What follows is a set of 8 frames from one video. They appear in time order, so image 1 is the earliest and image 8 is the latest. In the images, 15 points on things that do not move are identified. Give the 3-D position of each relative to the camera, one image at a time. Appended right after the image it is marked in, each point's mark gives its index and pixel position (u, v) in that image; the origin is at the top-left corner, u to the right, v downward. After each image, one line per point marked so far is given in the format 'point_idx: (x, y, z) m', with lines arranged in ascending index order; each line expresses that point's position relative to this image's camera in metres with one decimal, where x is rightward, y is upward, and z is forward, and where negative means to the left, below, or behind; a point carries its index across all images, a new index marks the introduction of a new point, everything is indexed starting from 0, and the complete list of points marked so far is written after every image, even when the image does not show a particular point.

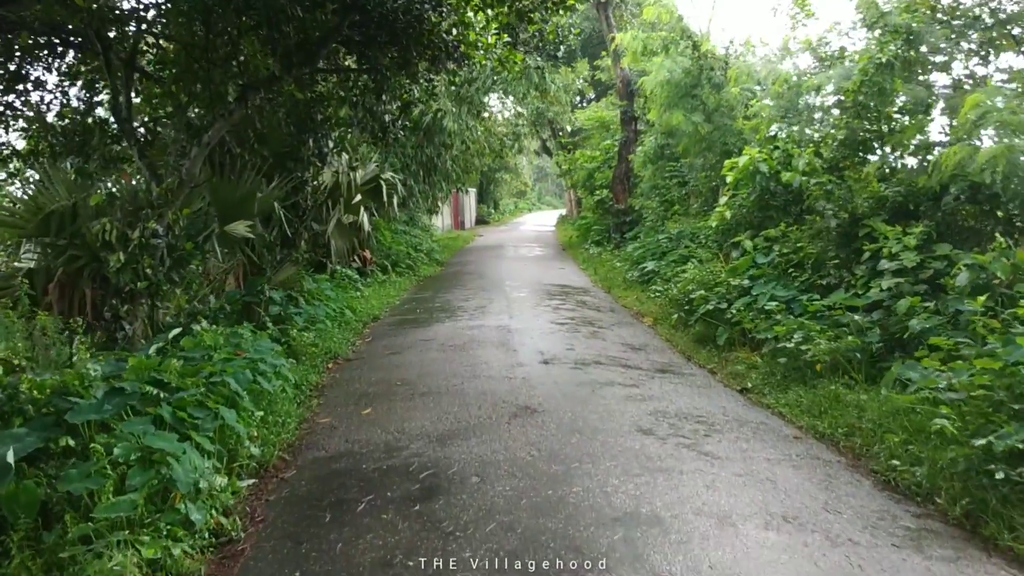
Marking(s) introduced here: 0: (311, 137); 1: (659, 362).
0: (-2.0, +1.5, +9.4) m
1: (+1.0, -0.5, +6.8) m
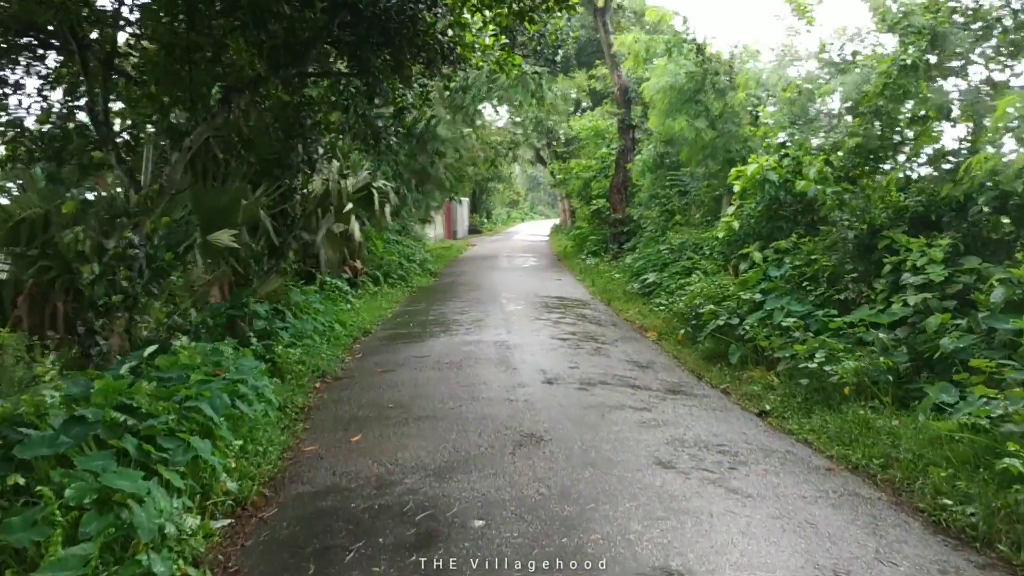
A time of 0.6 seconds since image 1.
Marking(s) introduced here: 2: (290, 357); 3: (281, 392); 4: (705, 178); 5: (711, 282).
0: (-2.0, +1.4, +9.0) m
1: (+1.1, -0.6, +6.4) m
2: (-1.6, -0.5, +6.7) m
3: (-1.4, -0.6, +5.7) m
4: (+2.5, +1.4, +12.5) m
5: (+1.9, +0.1, +9.0) m
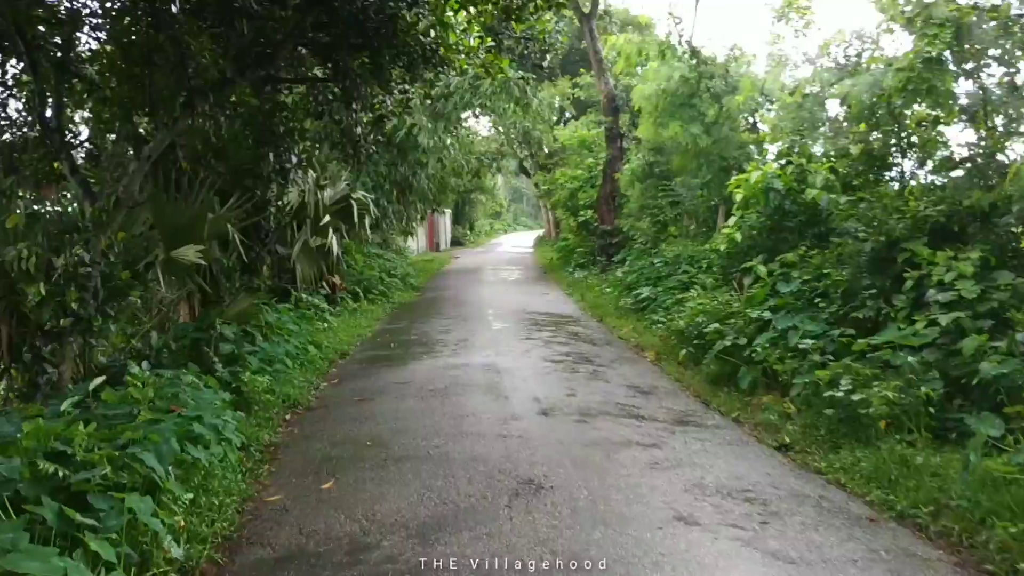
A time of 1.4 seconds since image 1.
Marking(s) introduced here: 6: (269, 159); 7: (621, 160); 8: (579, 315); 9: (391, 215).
0: (-2.1, +1.2, +8.4) m
1: (+1.0, -0.7, +5.8) m
2: (-1.6, -0.6, +6.1) m
3: (-1.4, -0.8, +5.1) m
4: (+2.4, +1.3, +12.0) m
5: (+1.8, -0.1, +8.4) m
6: (-2.1, +1.1, +8.5) m
7: (+1.9, +2.2, +16.6) m
8: (+0.8, -0.3, +11.2) m
9: (-2.0, +1.2, +15.4) m
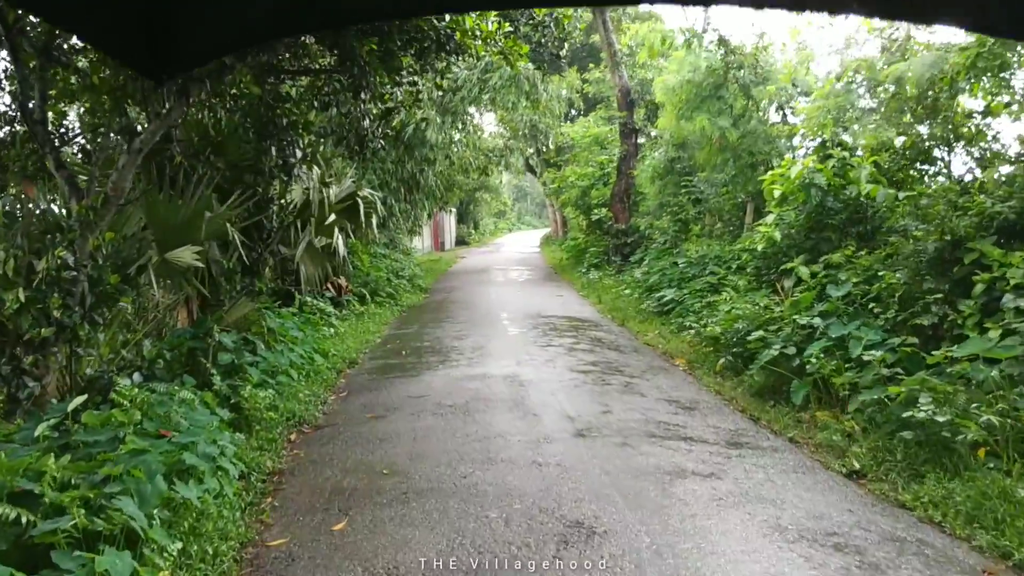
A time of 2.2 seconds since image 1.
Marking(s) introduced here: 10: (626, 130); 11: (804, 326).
0: (-1.9, +1.2, +7.8) m
1: (+1.2, -0.8, +5.2) m
2: (-1.4, -0.7, +5.5) m
3: (-1.3, -0.8, +4.5) m
4: (+2.5, +1.2, +11.4) m
5: (+1.9, -0.1, +7.8) m
6: (-2.0, +1.1, +7.9) m
7: (+2.1, +2.2, +16.0) m
8: (+1.0, -0.3, +10.6) m
9: (-1.8, +1.1, +14.8) m
10: (+1.9, +2.6, +15.9) m
11: (+1.9, -0.2, +6.3) m
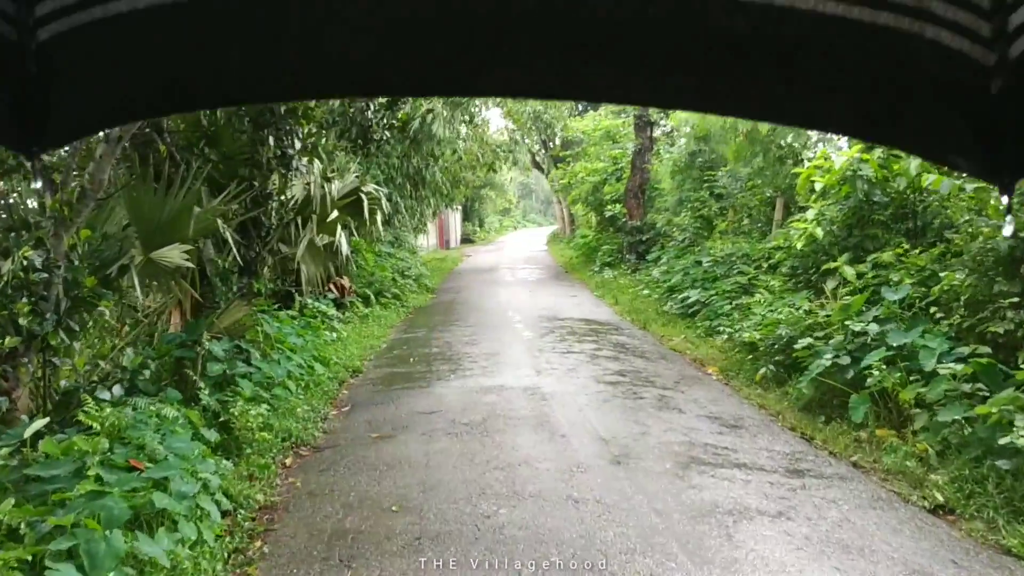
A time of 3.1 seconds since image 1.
0: (-1.8, +1.2, +7.2) m
1: (+1.3, -0.8, +4.6) m
2: (-1.3, -0.7, +4.8) m
3: (-1.2, -0.8, +3.9) m
4: (+2.7, +1.2, +10.8) m
5: (+2.1, -0.1, +7.2) m
6: (-1.8, +1.1, +7.3) m
7: (+2.2, +2.2, +15.3) m
8: (+1.1, -0.3, +10.0) m
9: (-1.6, +1.1, +14.2) m
10: (+2.0, +2.6, +15.2) m
11: (+2.1, -0.3, +5.7) m
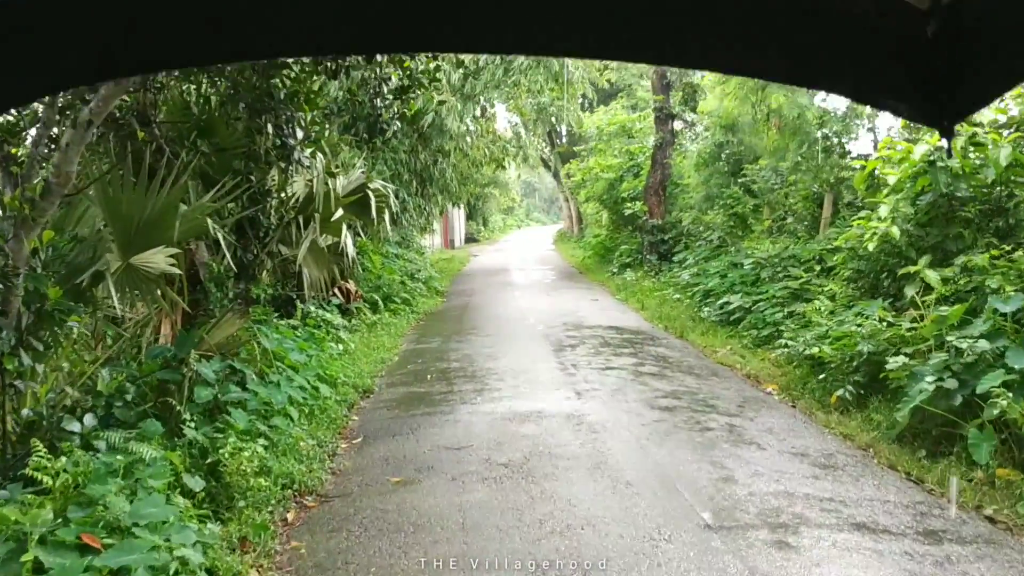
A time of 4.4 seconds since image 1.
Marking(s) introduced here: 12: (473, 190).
0: (-1.6, +1.1, +6.3) m
1: (+1.5, -0.8, +3.7) m
2: (-1.1, -0.7, +4.0) m
3: (-0.9, -0.9, +3.0) m
4: (+2.9, +1.2, +9.9) m
5: (+2.3, -0.2, +6.3) m
6: (-1.6, +1.0, +6.4) m
7: (+2.5, +2.2, +14.5) m
8: (+1.3, -0.4, +9.1) m
9: (-1.4, +1.1, +13.3) m
10: (+2.3, +2.6, +14.3) m
11: (+2.3, -0.3, +4.8) m
12: (-0.8, +2.0, +19.1) m
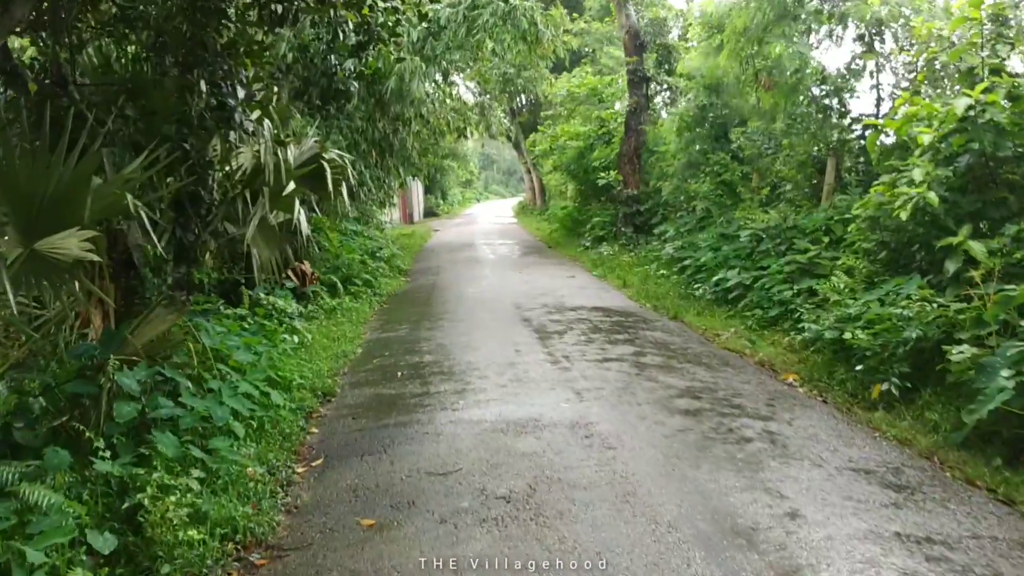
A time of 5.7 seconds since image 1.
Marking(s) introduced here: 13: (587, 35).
0: (-1.7, +1.2, +5.3) m
1: (+1.5, -0.8, +2.9) m
2: (-1.1, -0.7, +3.1) m
3: (-0.9, -0.9, +2.1) m
4: (+2.6, +1.4, +9.1) m
5: (+2.2, 0.0, +5.5) m
6: (-1.7, +1.1, +5.4) m
7: (+2.0, +2.5, +13.6) m
8: (+1.1, -0.2, +8.3) m
9: (-1.8, +1.4, +12.3) m
10: (+1.8, +3.0, +13.5) m
11: (+2.2, -0.2, +4.0) m
12: (-1.5, +2.4, +18.2) m
13: (+1.5, +5.1, +19.5) m
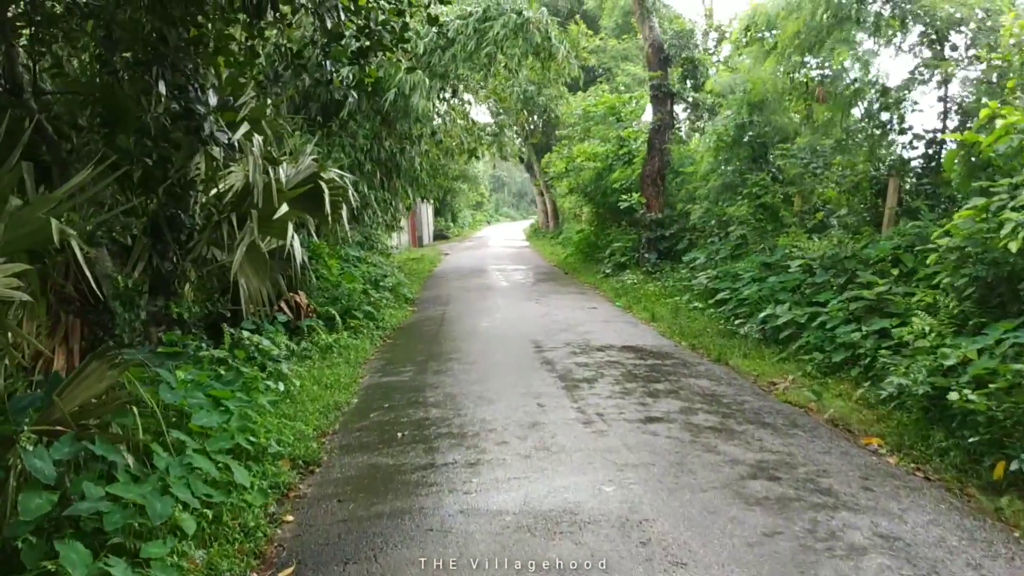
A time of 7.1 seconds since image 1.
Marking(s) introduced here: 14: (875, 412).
0: (-1.6, +1.0, +4.4) m
1: (+1.6, -0.9, +1.9) m
2: (-1.0, -0.9, +2.1) m
3: (-0.8, -1.0, +1.2) m
4: (+2.8, +1.1, +8.1) m
5: (+2.3, -0.2, +4.5) m
6: (-1.6, +0.9, +4.5) m
7: (+2.2, +2.1, +12.7) m
8: (+1.2, -0.5, +7.3) m
9: (-1.6, +1.0, +11.4) m
10: (+2.0, +2.5, +12.5) m
11: (+2.3, -0.4, +3.0) m
12: (-1.2, +1.9, +17.2) m
13: (+1.8, +4.6, +18.6) m
14: (+1.9, -0.6, +5.1) m
